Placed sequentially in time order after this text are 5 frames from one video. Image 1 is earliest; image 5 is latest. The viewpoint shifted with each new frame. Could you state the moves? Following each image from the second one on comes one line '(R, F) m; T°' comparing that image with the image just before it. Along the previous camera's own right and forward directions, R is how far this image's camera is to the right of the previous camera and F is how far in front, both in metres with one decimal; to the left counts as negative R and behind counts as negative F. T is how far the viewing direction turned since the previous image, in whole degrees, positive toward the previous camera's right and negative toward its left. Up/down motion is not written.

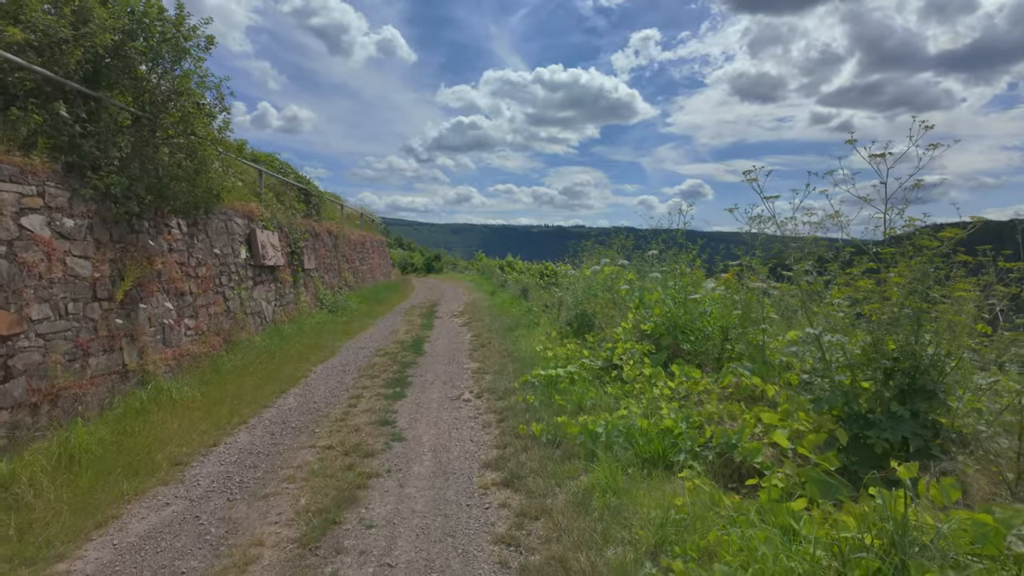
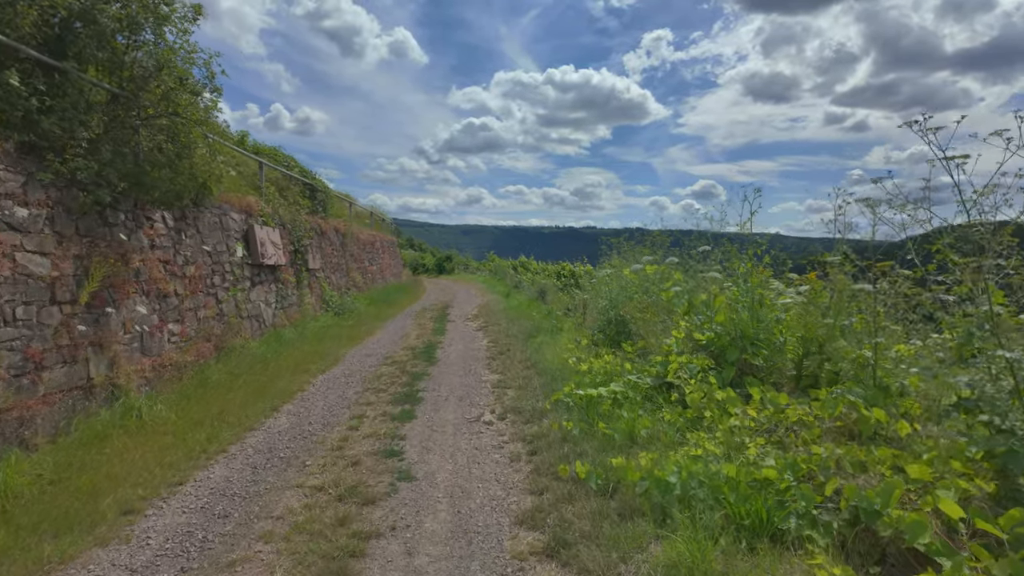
(-0.2, +1.0) m; -1°
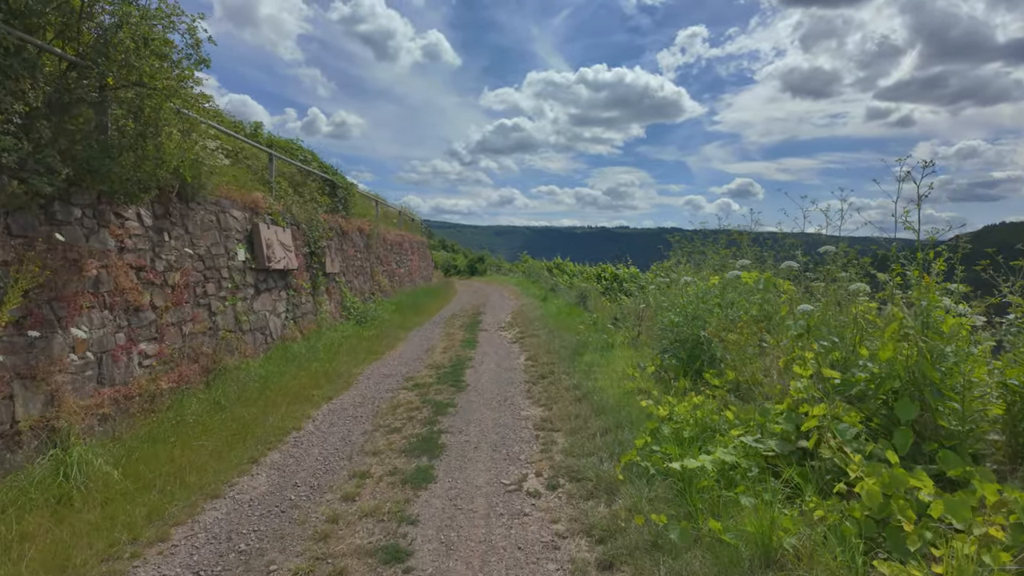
(-0.1, +1.4) m; -3°
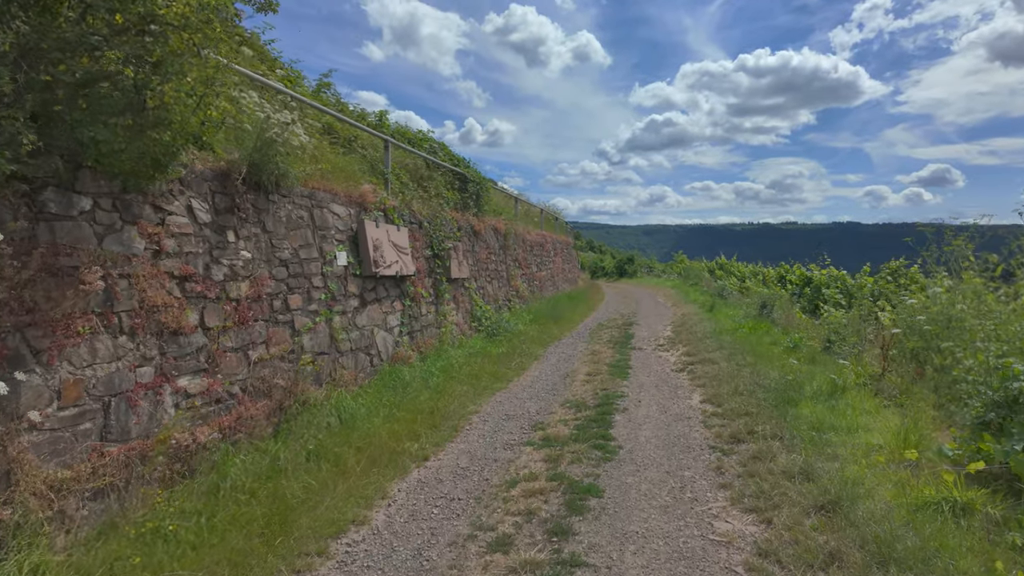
(-0.2, +2.2) m; -14°
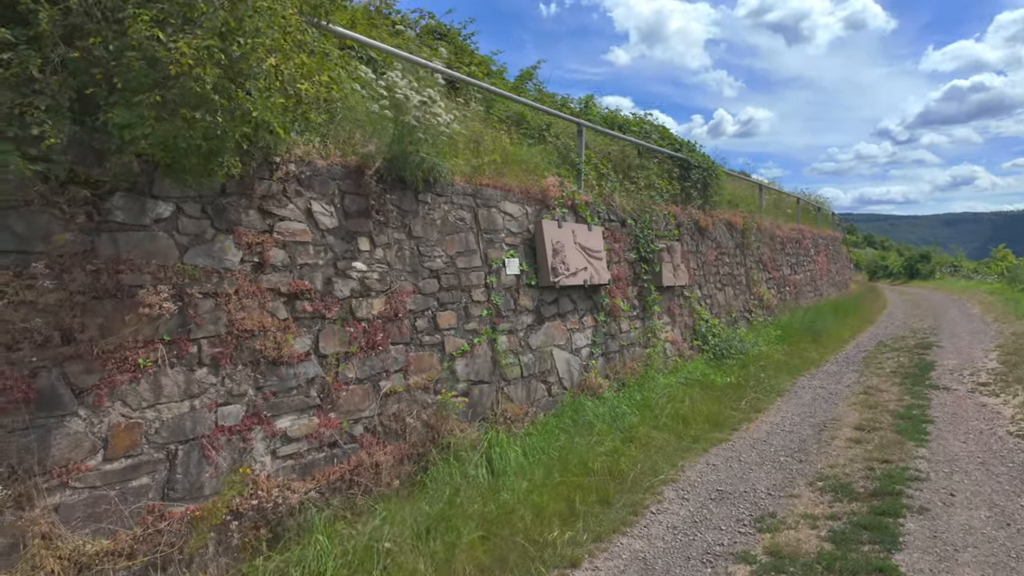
(+0.3, +1.6) m; -23°
